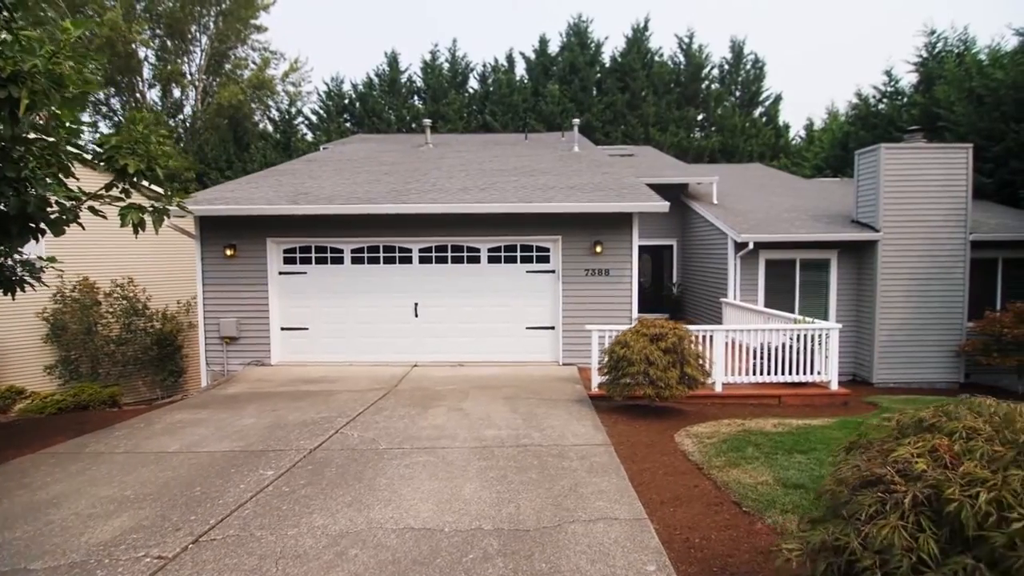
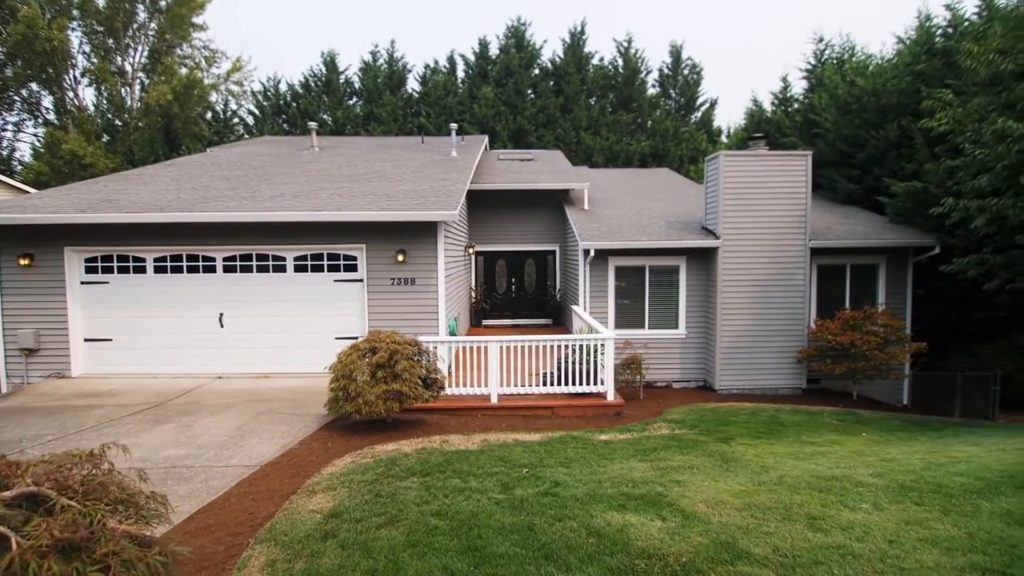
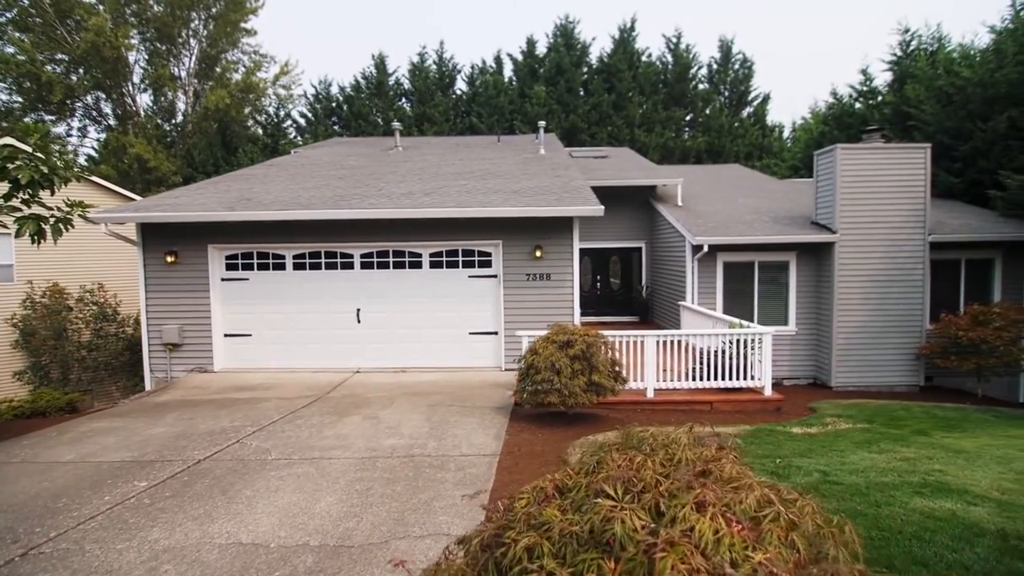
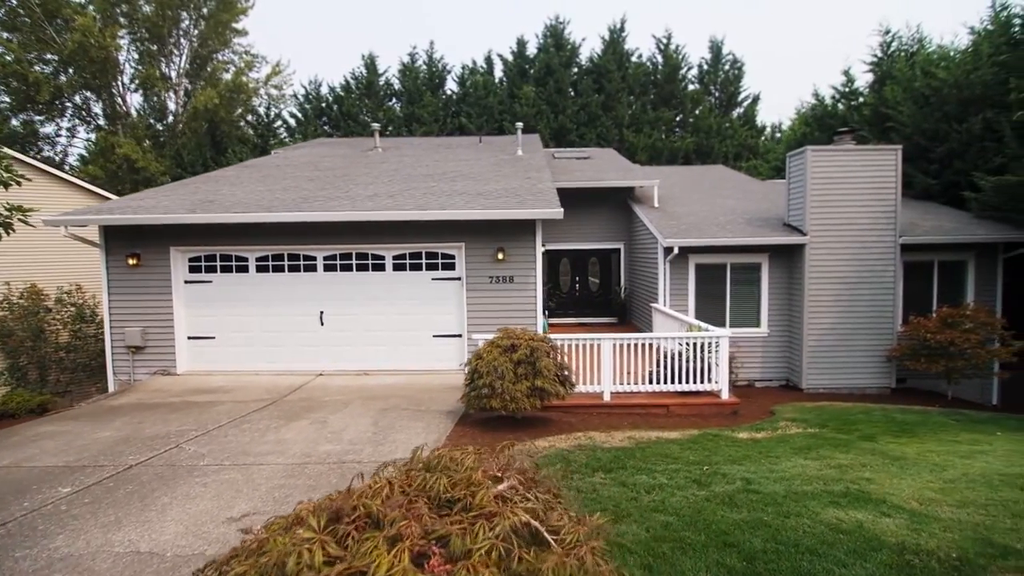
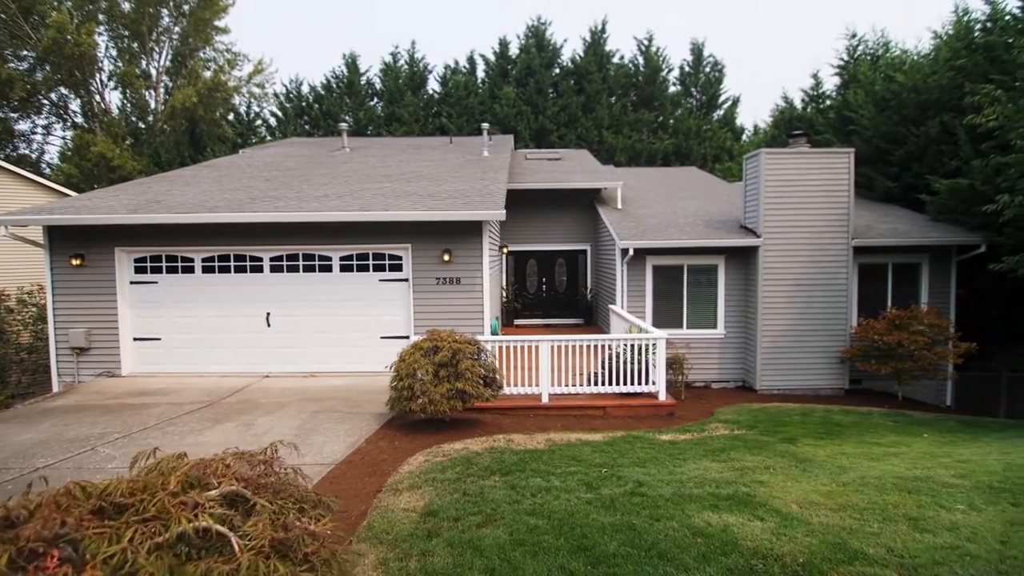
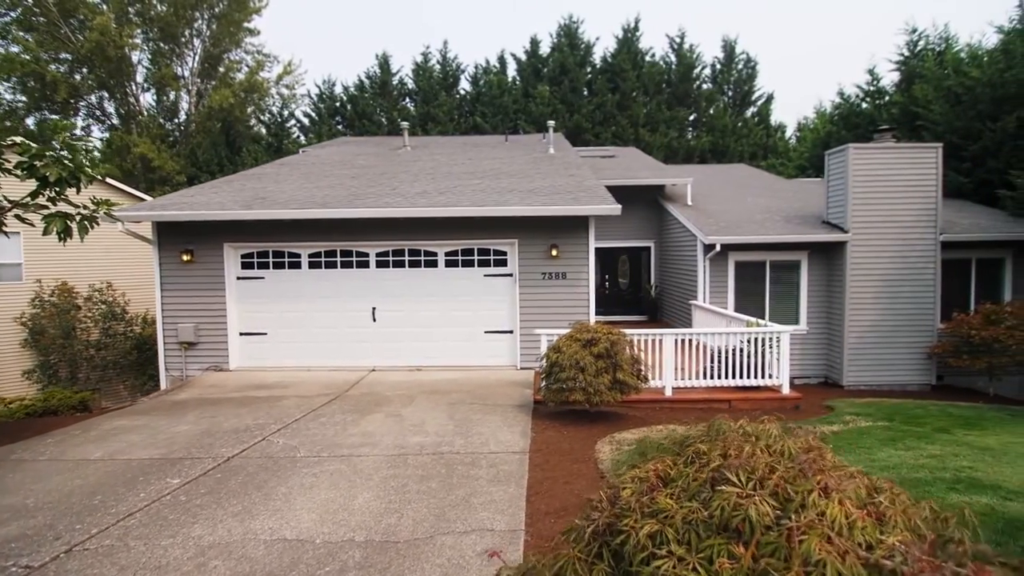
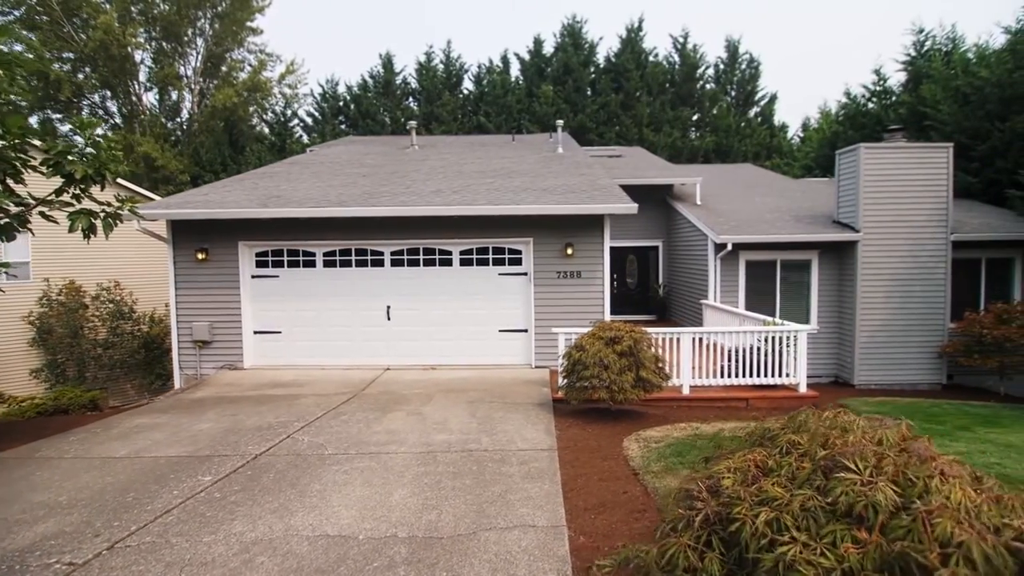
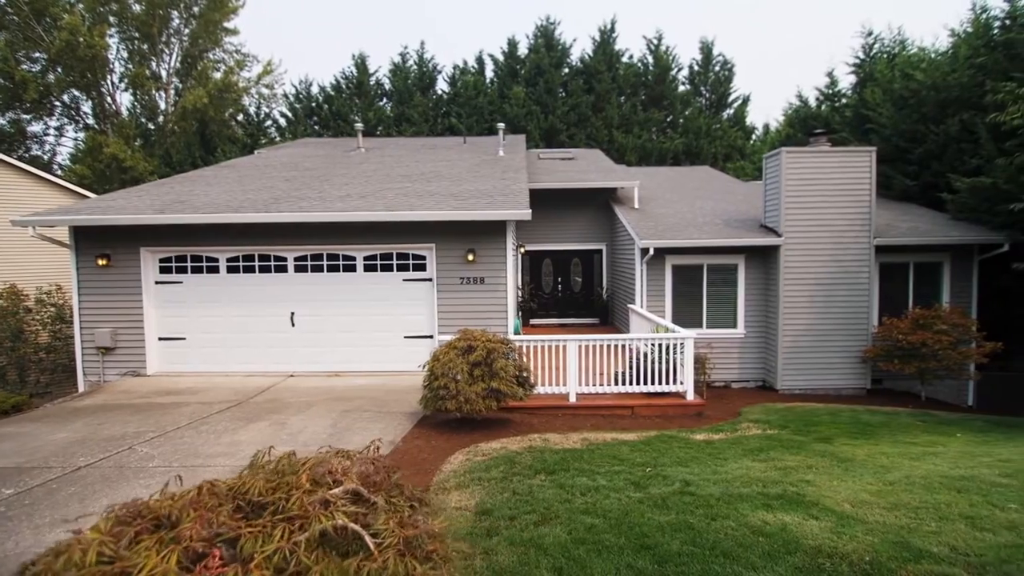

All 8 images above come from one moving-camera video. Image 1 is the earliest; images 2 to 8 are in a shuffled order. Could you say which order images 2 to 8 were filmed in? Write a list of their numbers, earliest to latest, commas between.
7, 6, 3, 4, 8, 5, 2
